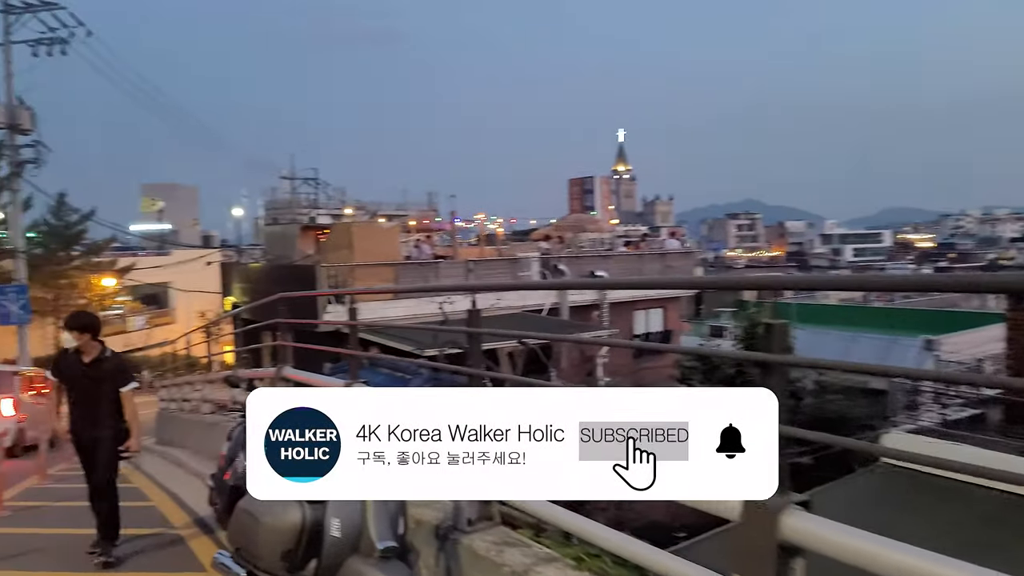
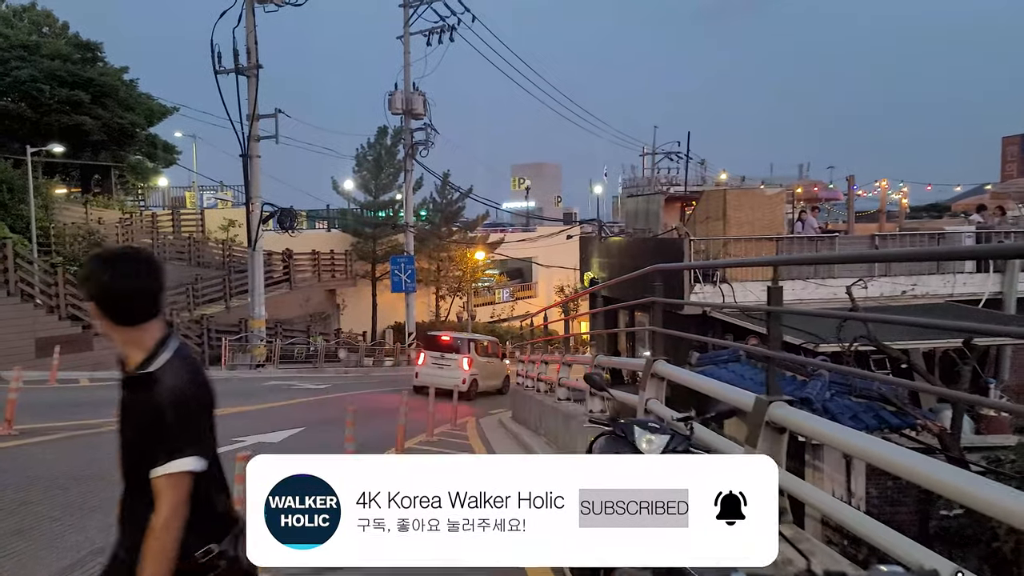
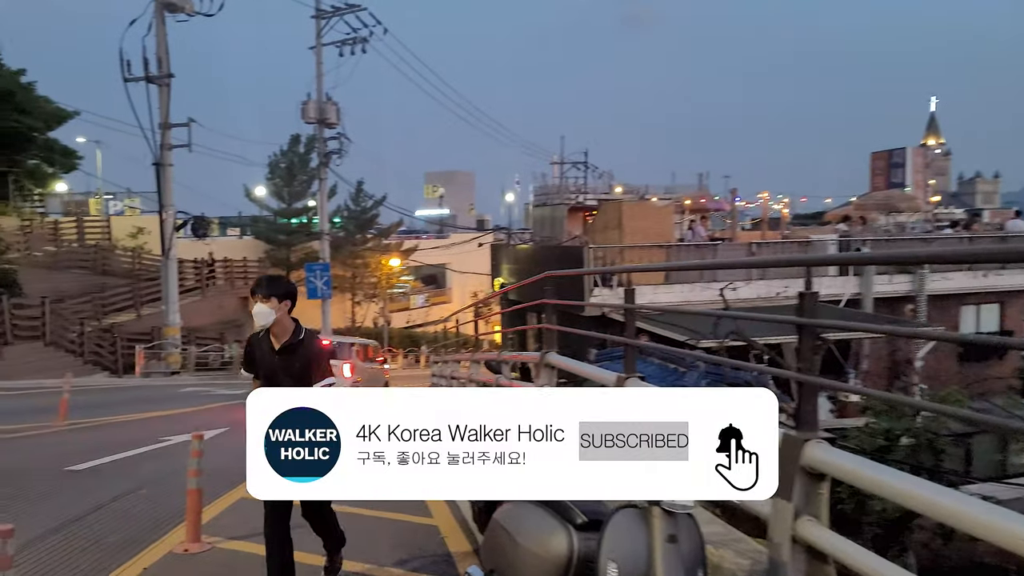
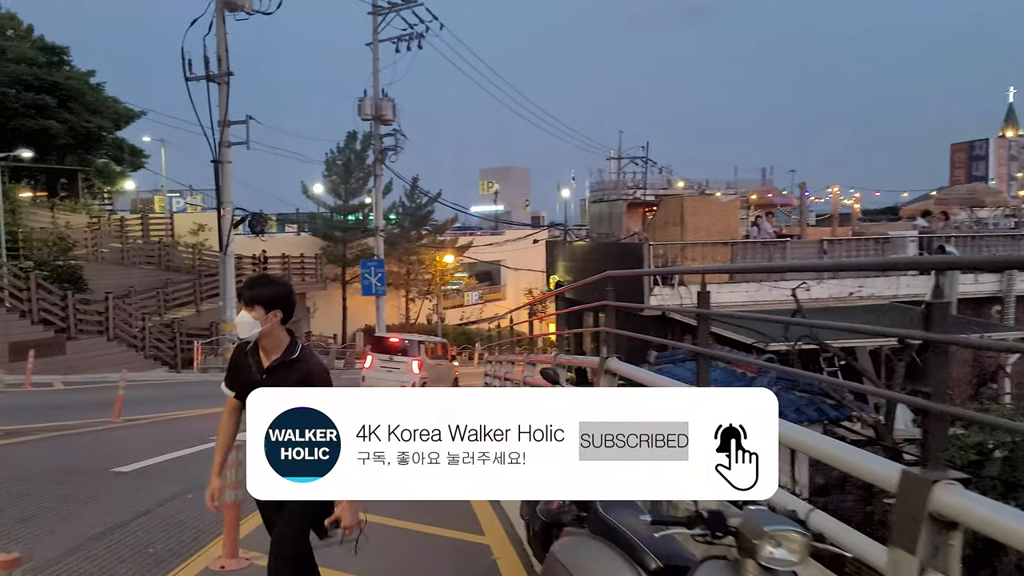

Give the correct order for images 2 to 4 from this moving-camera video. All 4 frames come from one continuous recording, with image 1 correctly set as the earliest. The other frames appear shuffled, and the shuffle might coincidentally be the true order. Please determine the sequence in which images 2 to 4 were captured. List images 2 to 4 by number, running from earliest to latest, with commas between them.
3, 4, 2
